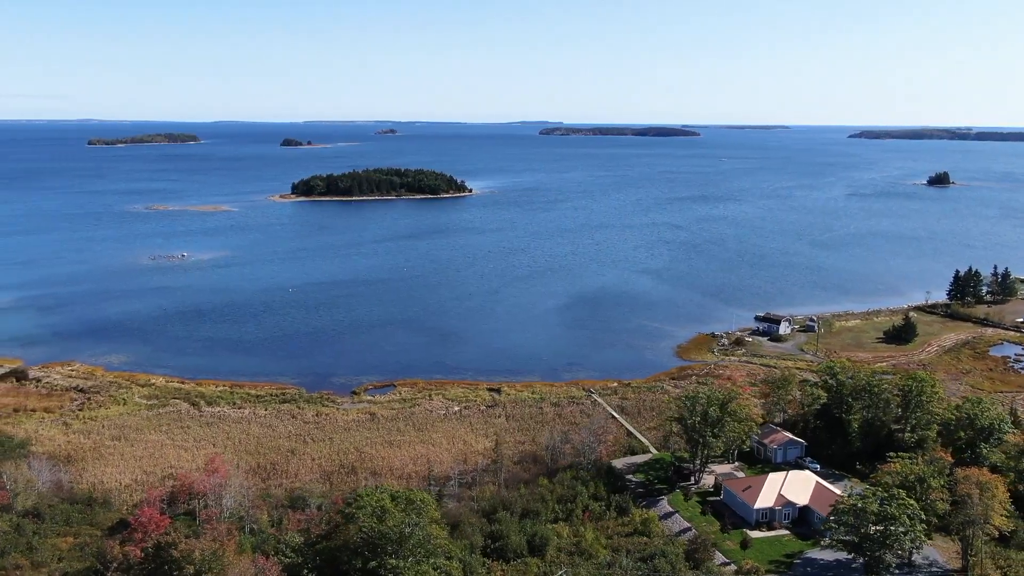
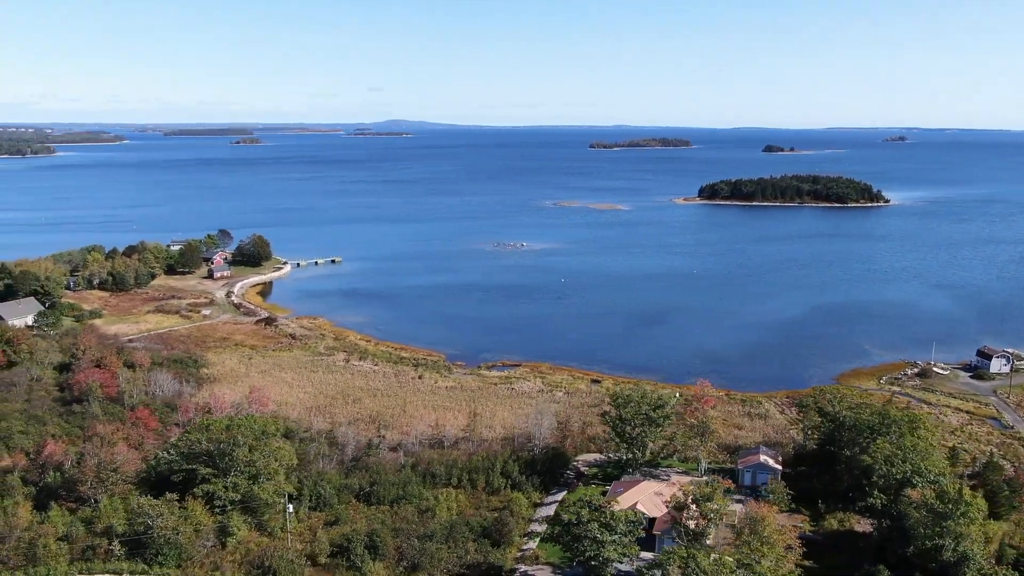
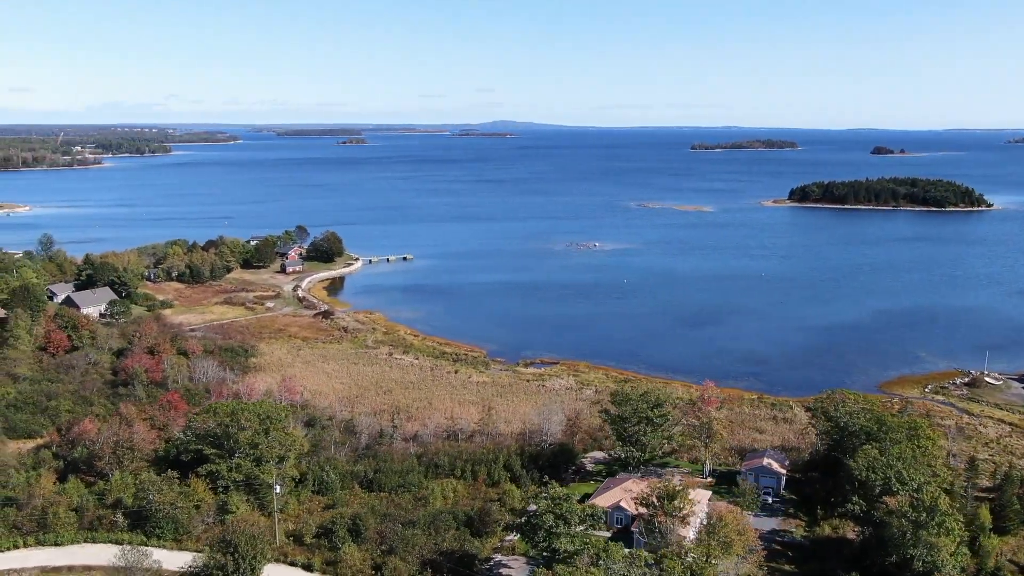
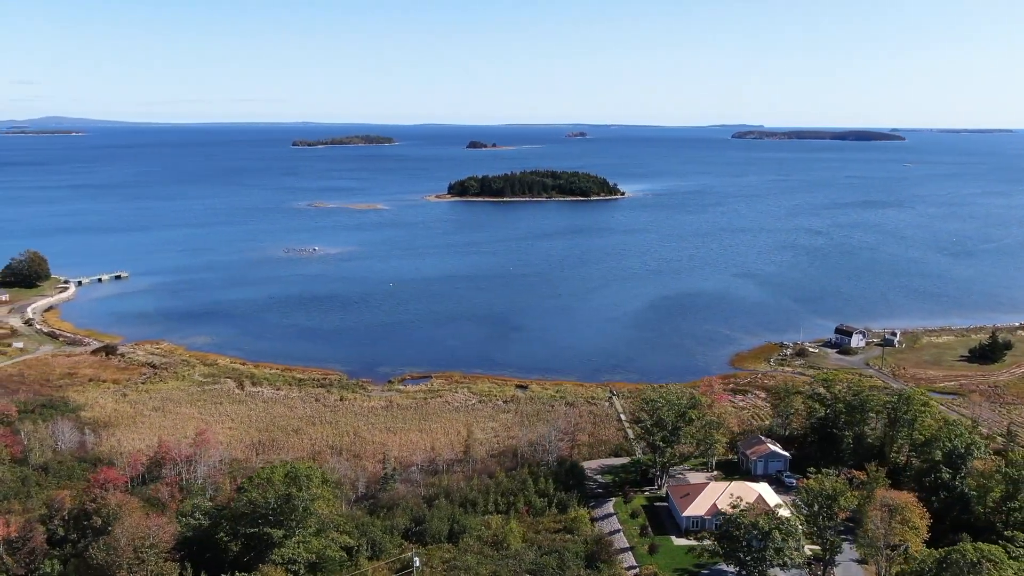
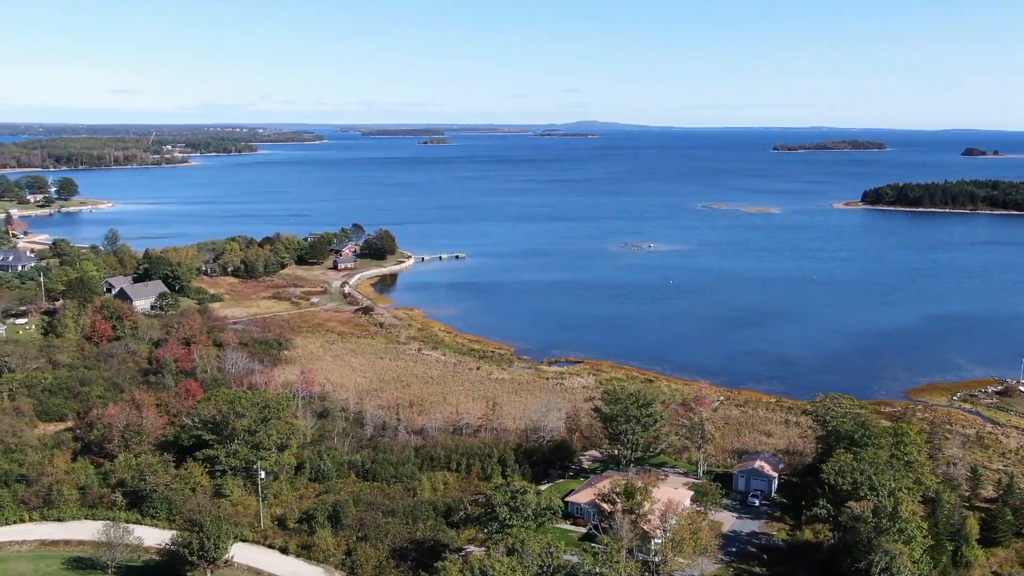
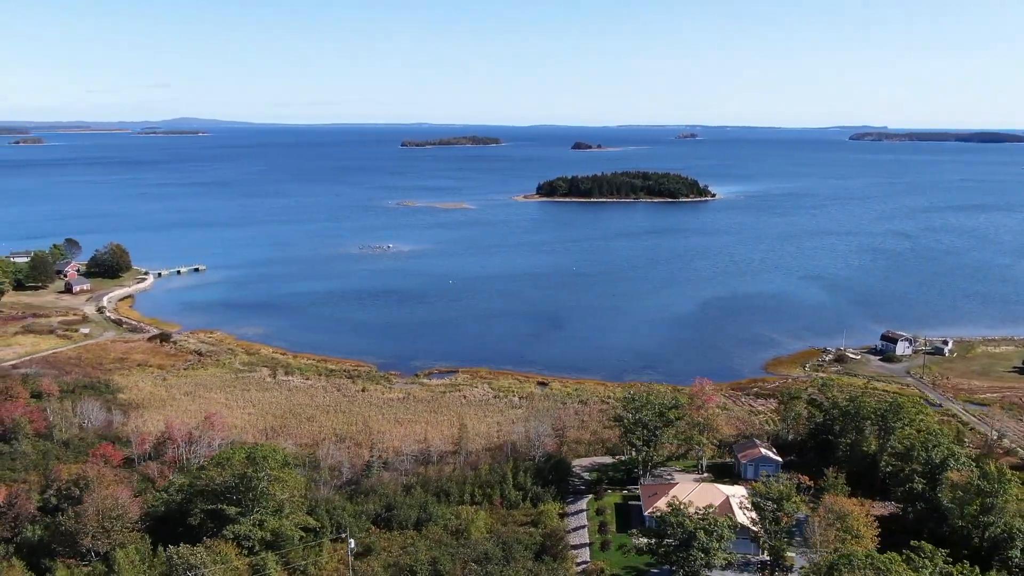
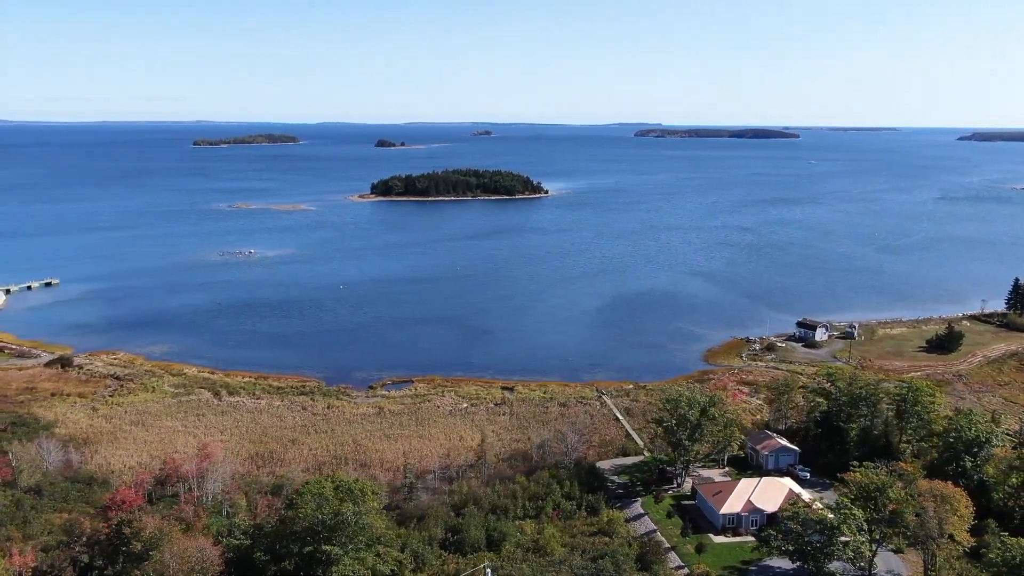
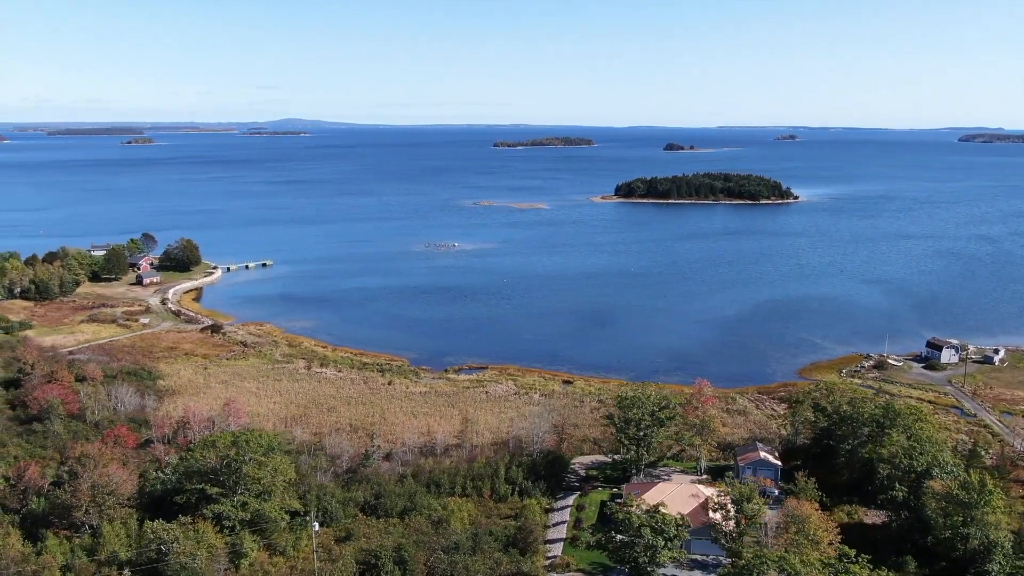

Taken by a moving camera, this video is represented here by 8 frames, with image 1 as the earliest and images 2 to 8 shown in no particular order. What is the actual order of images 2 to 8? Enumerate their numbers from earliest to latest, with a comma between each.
7, 4, 6, 8, 2, 3, 5
